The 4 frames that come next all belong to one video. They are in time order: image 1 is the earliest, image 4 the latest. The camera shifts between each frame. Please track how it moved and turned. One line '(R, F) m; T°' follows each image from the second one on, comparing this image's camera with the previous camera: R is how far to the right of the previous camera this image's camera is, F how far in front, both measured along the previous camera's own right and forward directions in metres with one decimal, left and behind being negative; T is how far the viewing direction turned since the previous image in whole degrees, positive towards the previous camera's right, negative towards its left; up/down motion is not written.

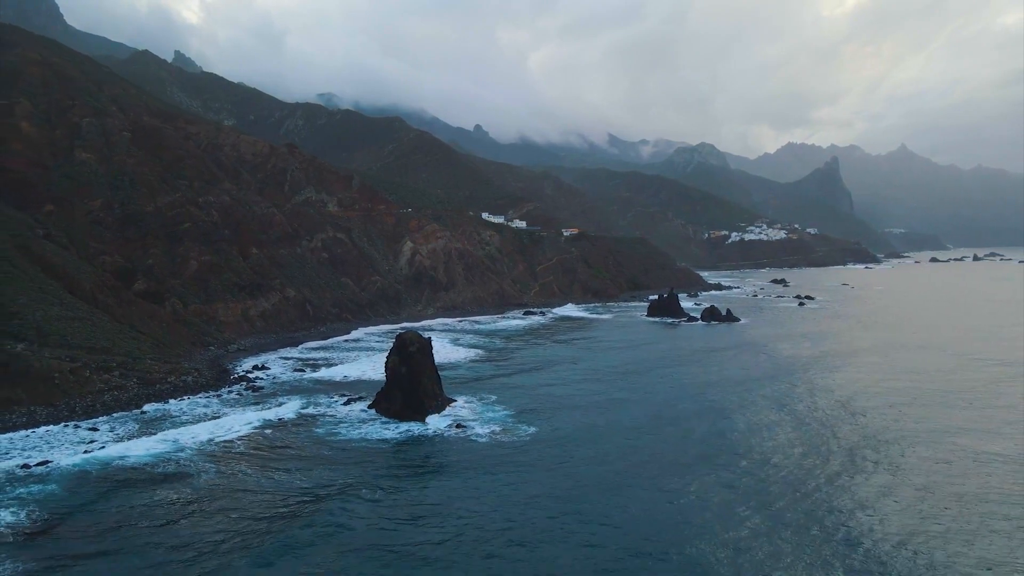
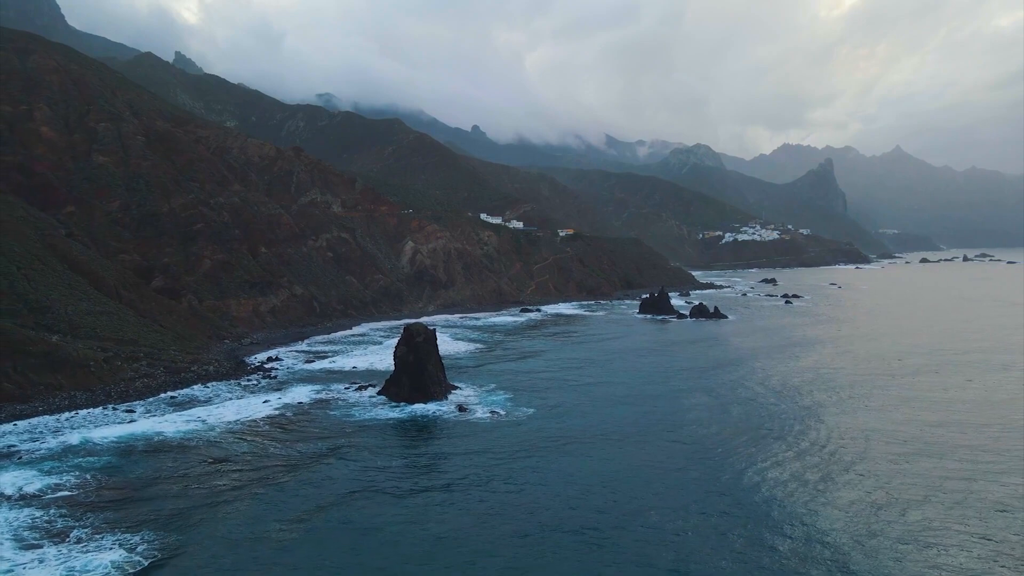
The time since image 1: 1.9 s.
(0.0, -2.6) m; 0°
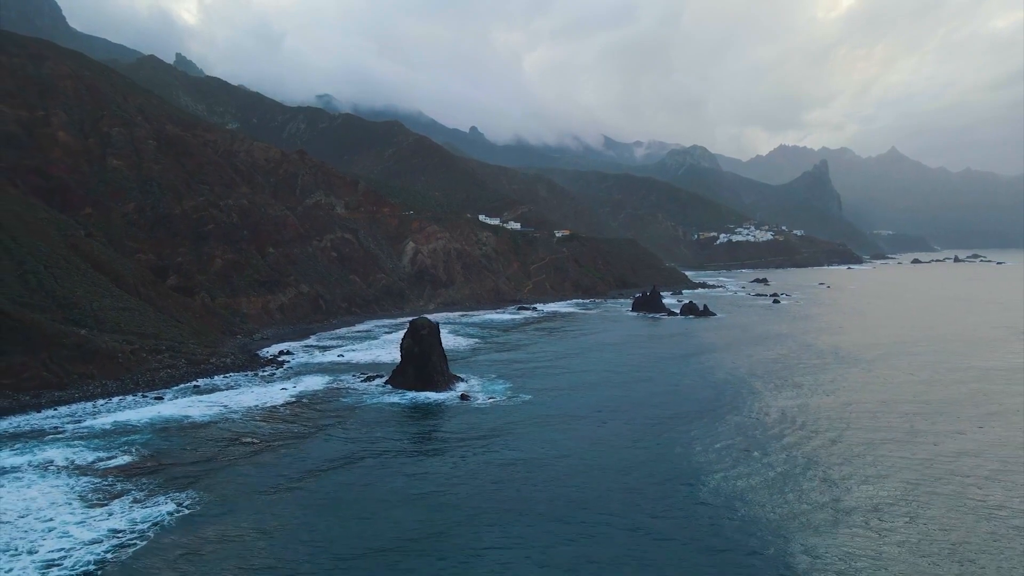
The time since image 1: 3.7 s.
(0.0, -2.3) m; 0°
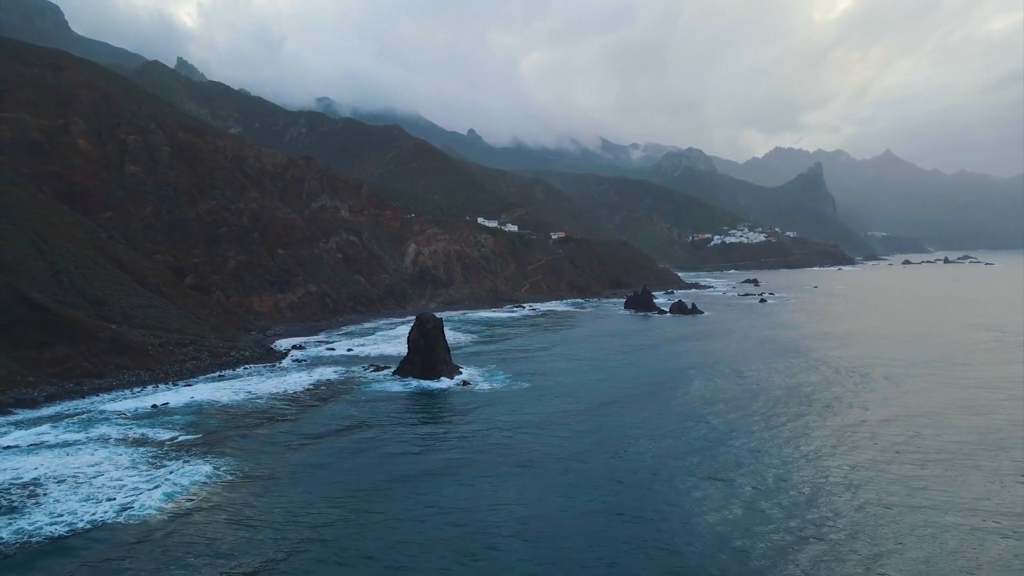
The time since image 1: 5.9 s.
(0.0, -2.9) m; 0°
